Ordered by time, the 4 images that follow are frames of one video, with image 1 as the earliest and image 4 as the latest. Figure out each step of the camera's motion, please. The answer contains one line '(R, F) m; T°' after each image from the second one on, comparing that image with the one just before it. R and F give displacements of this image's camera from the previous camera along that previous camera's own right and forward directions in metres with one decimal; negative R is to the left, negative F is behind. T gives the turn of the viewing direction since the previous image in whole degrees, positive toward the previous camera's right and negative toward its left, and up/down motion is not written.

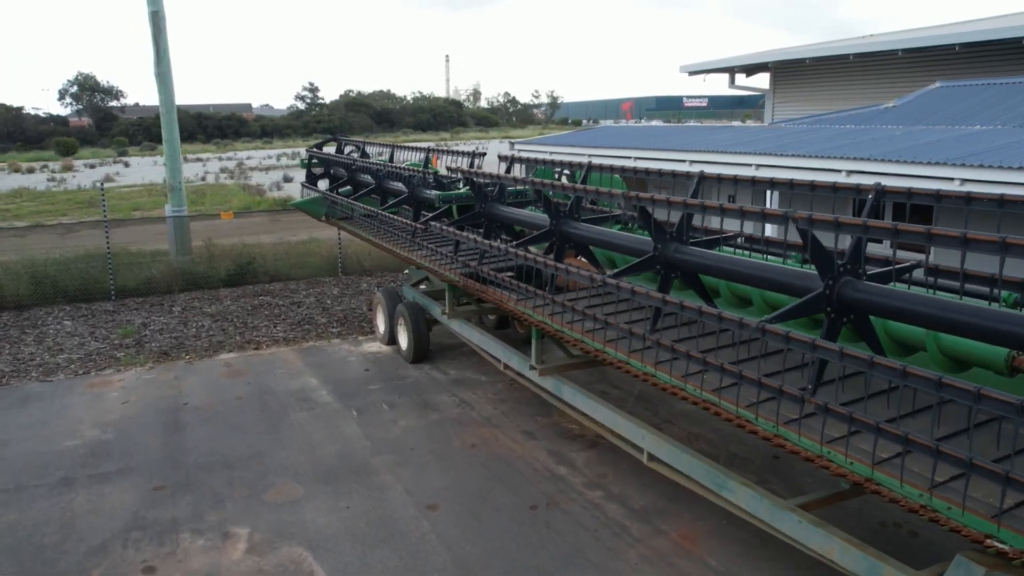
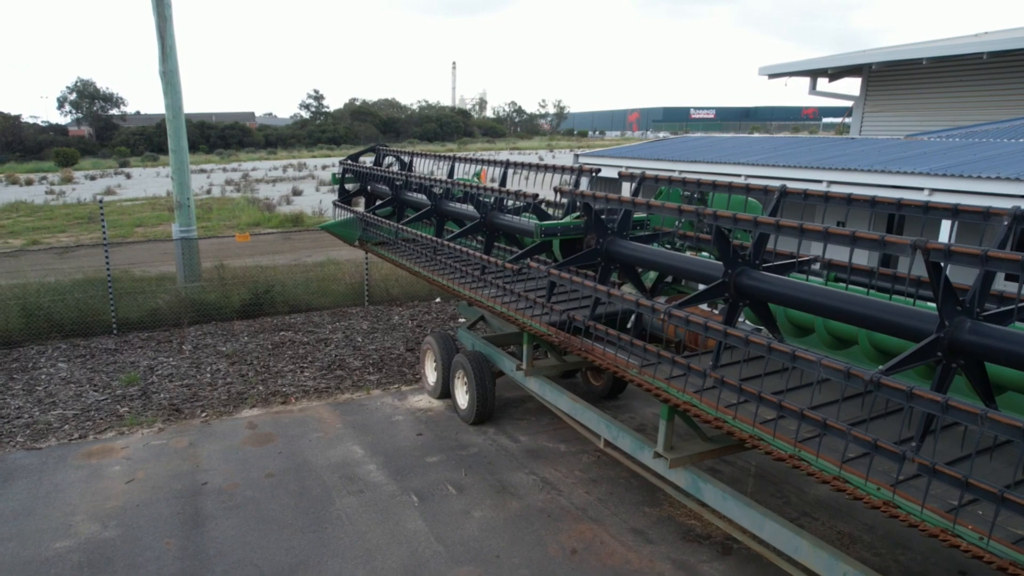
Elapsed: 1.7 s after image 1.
(-0.6, +1.4) m; 0°
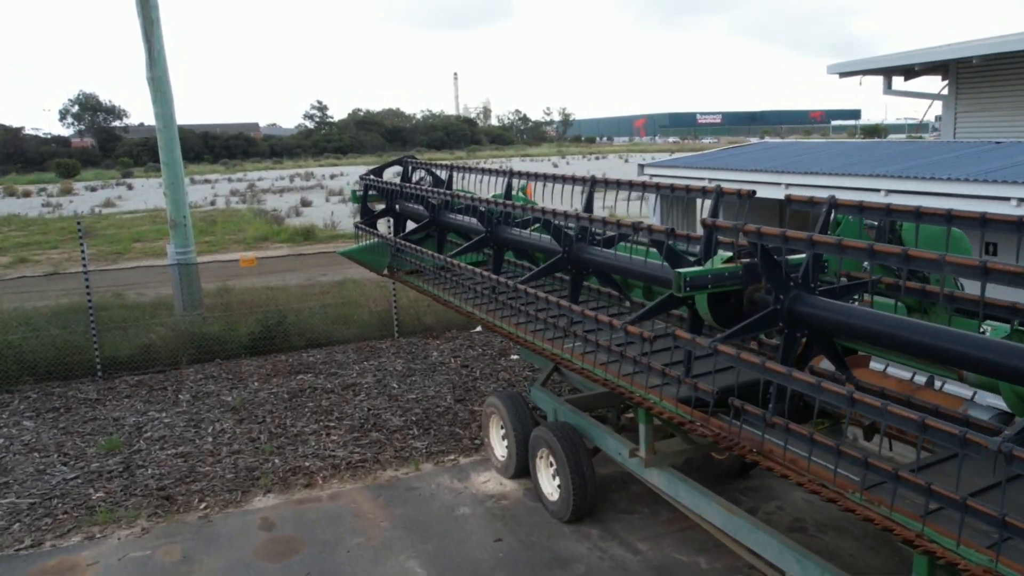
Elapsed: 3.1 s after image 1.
(-0.6, +1.9) m; 0°
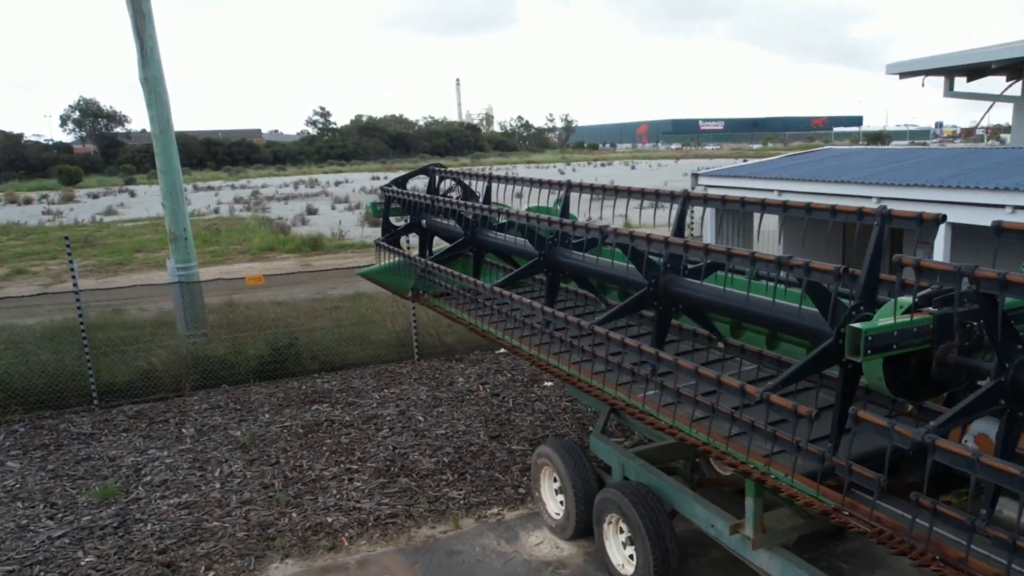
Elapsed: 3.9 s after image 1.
(-0.3, +0.8) m; 0°
